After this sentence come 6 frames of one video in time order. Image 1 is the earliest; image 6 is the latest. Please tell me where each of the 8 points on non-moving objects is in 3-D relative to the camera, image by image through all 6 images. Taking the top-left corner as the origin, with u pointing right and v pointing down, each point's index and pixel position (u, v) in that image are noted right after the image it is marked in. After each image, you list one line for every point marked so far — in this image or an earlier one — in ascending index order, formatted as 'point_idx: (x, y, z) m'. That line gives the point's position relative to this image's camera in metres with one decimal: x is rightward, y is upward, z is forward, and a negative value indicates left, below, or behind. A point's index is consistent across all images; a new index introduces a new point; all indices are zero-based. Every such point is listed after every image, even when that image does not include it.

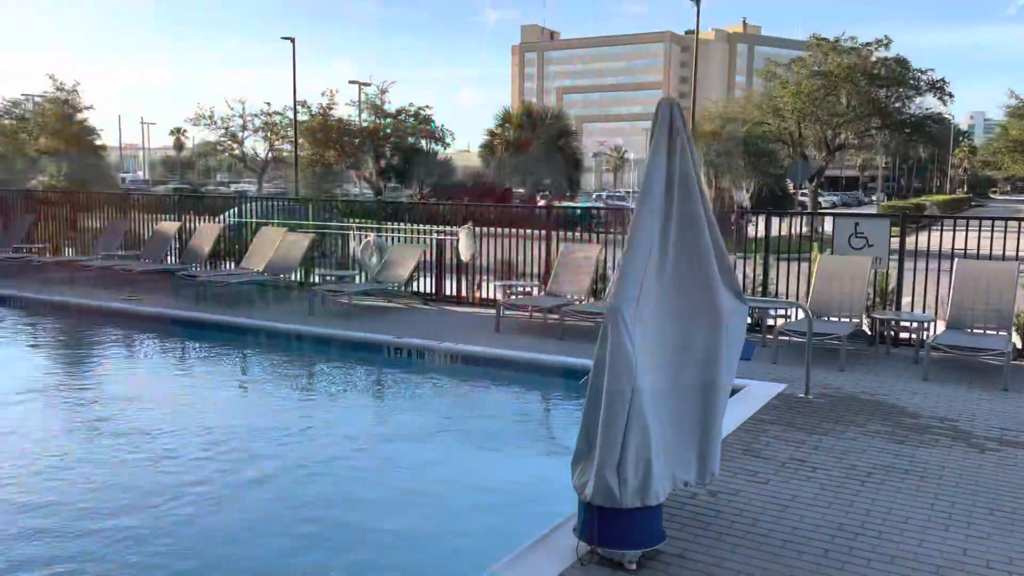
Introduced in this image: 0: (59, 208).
0: (-8.5, +1.5, +16.0) m
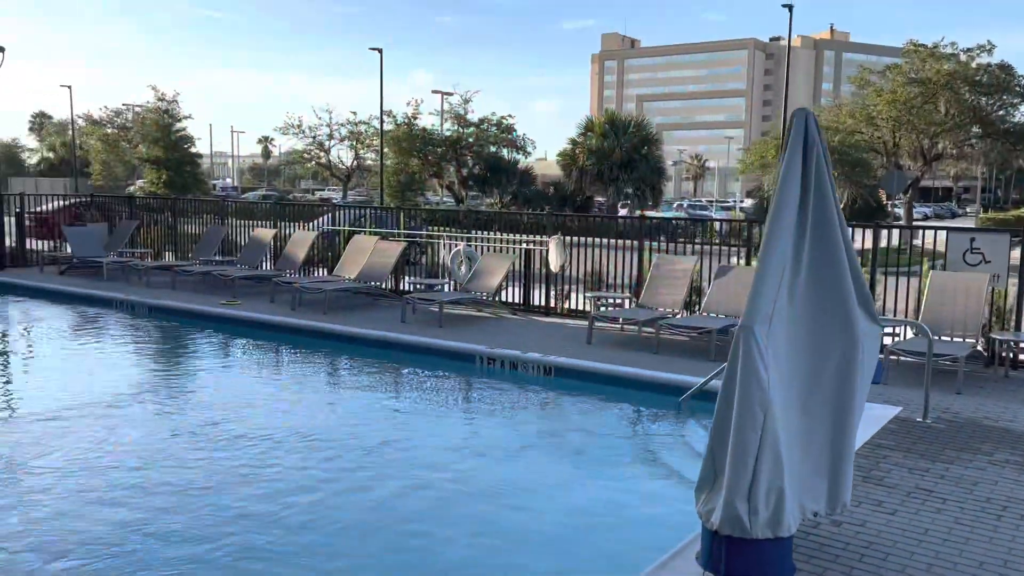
0: (-6.8, +1.4, +16.6) m
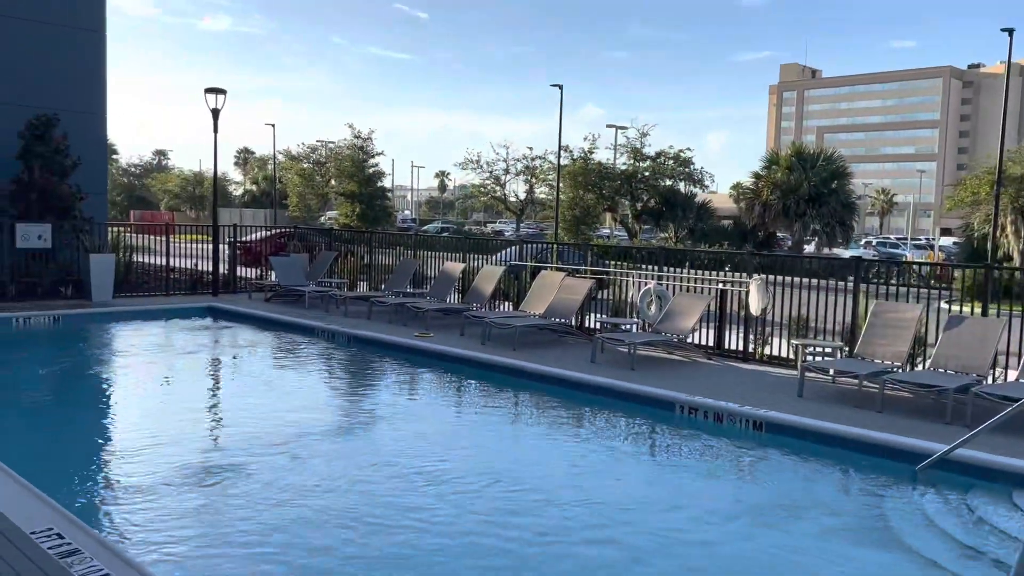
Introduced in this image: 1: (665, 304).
0: (-3.2, +0.8, +17.4) m
1: (+2.0, -0.2, +11.1) m
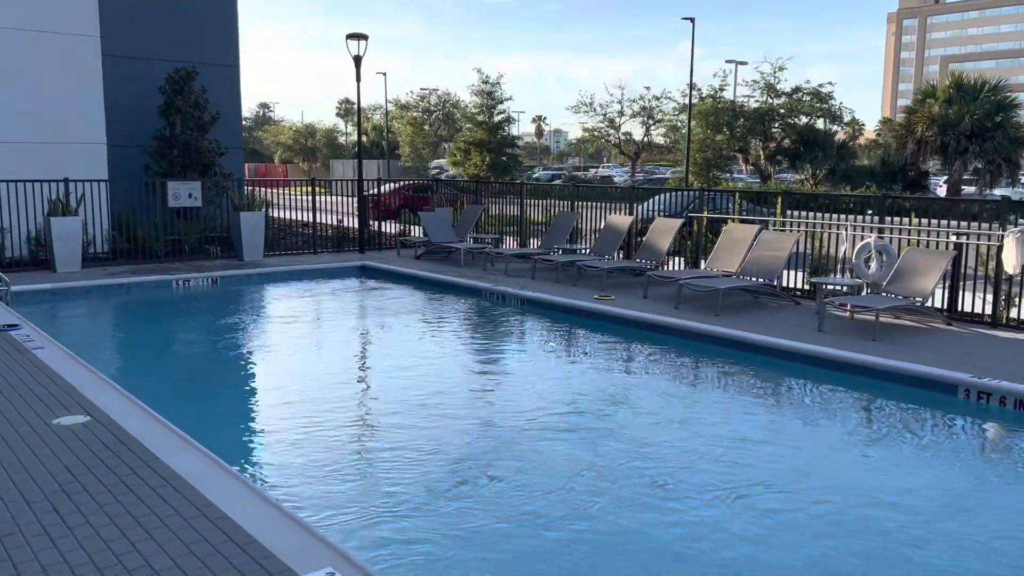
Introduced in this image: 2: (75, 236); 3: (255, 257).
0: (-0.1, +1.7, +16.4) m
1: (+4.3, +0.3, +9.7) m
2: (-7.0, +0.8, +13.7) m
3: (-4.9, +0.6, +16.0) m
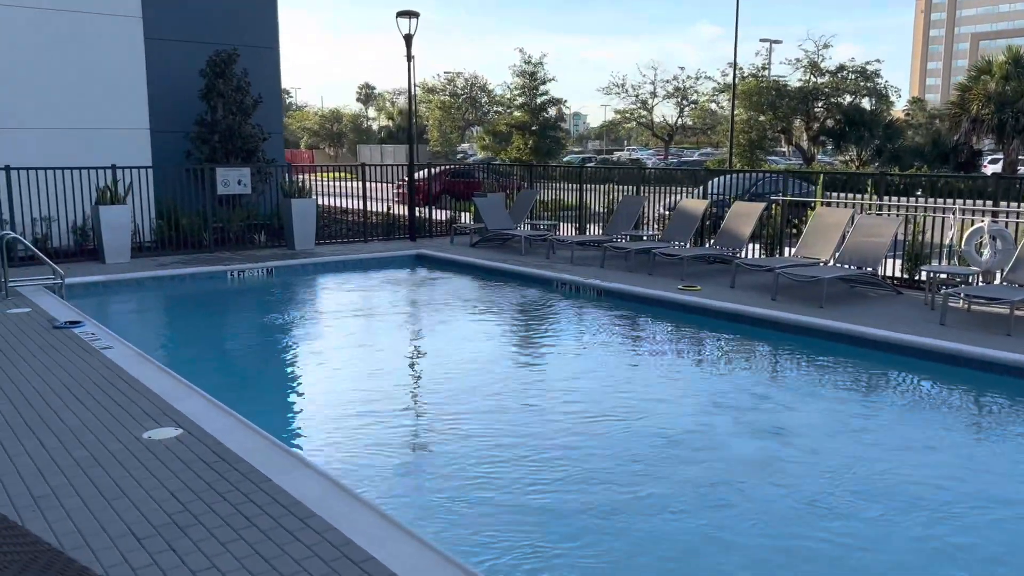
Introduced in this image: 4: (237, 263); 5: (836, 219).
0: (+0.9, +1.9, +15.7) m
1: (+5.2, +0.4, +8.9) m
2: (-6.0, +1.0, +13.2) m
3: (-3.8, +0.8, +15.4) m
4: (-4.5, +0.4, +13.6) m
5: (+4.0, +0.8, +10.4) m
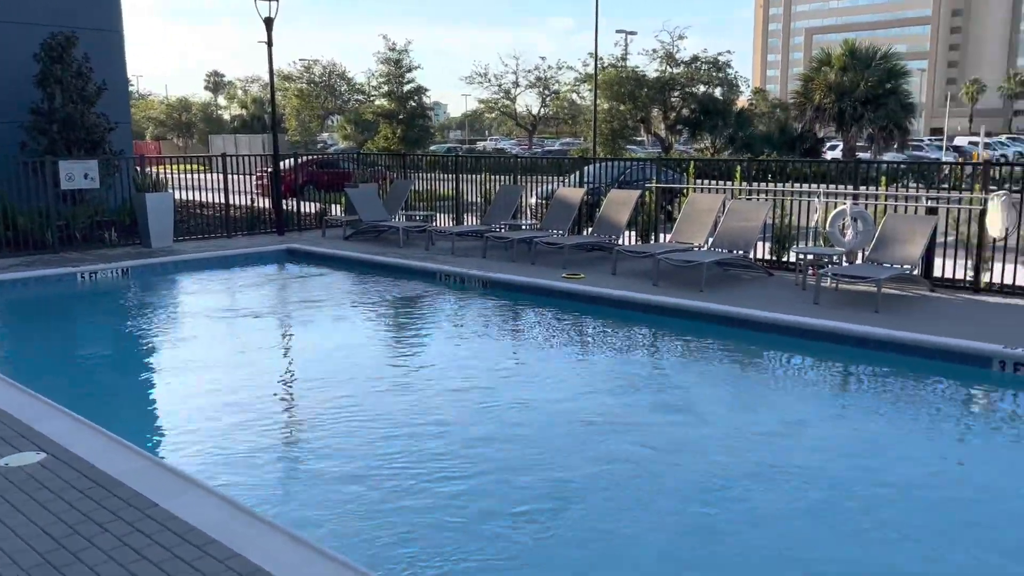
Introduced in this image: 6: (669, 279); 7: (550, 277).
0: (-1.4, +2.1, +15.4) m
1: (+3.9, +0.7, +9.4) m
2: (-7.8, +0.9, +11.8) m
3: (-6.0, +0.8, +14.4) m
4: (-6.4, +0.4, +12.5) m
5: (+2.5, +1.0, +10.6) m
6: (+1.7, +0.1, +10.0) m
7: (+0.4, +0.1, +10.7) m
